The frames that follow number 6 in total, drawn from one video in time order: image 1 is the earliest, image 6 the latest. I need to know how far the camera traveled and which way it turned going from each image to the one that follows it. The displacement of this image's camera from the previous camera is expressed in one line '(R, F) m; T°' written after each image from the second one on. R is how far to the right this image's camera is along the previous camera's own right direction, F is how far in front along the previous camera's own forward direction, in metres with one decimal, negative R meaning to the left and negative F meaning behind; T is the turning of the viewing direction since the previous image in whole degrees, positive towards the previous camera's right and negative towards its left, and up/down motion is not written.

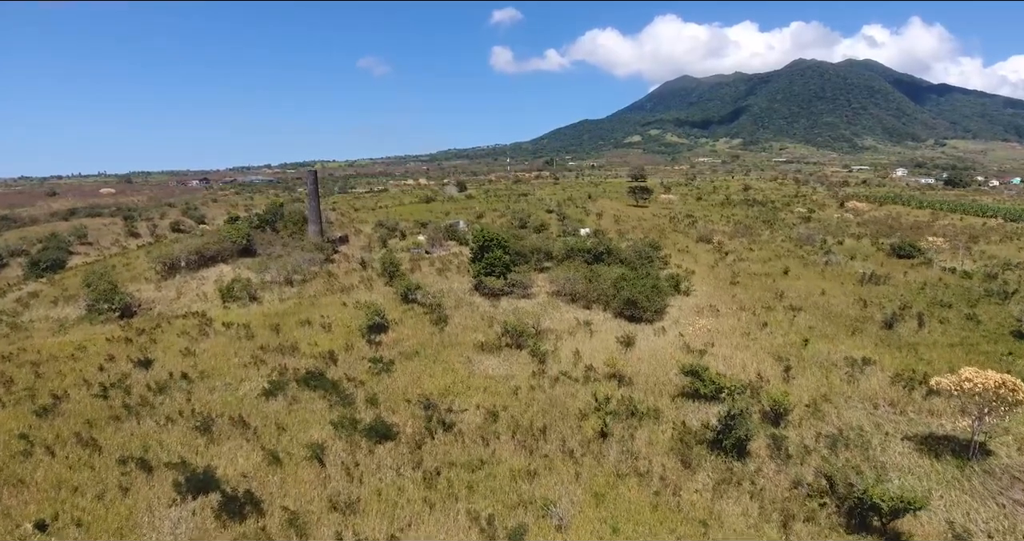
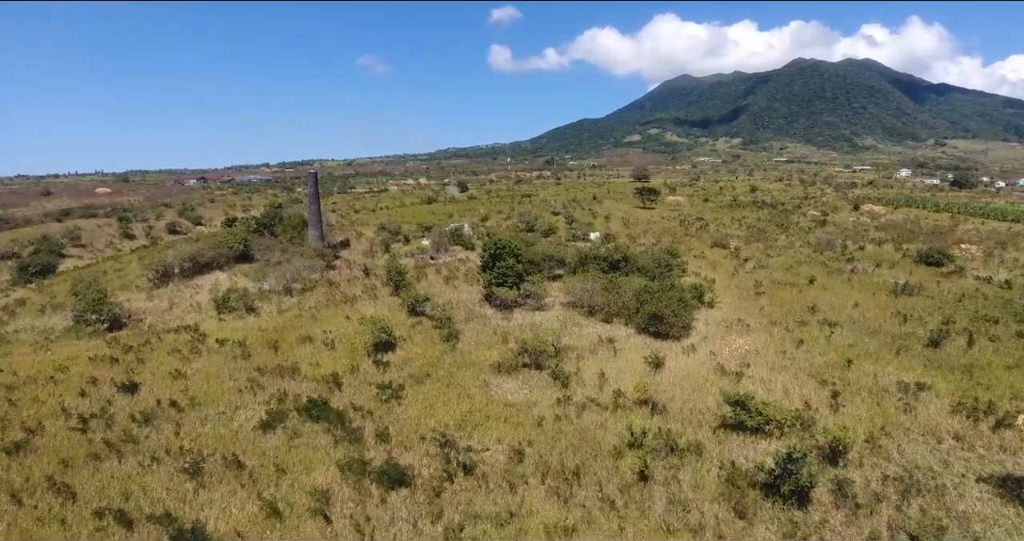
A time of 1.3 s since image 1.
(-0.6, +1.4) m; 0°
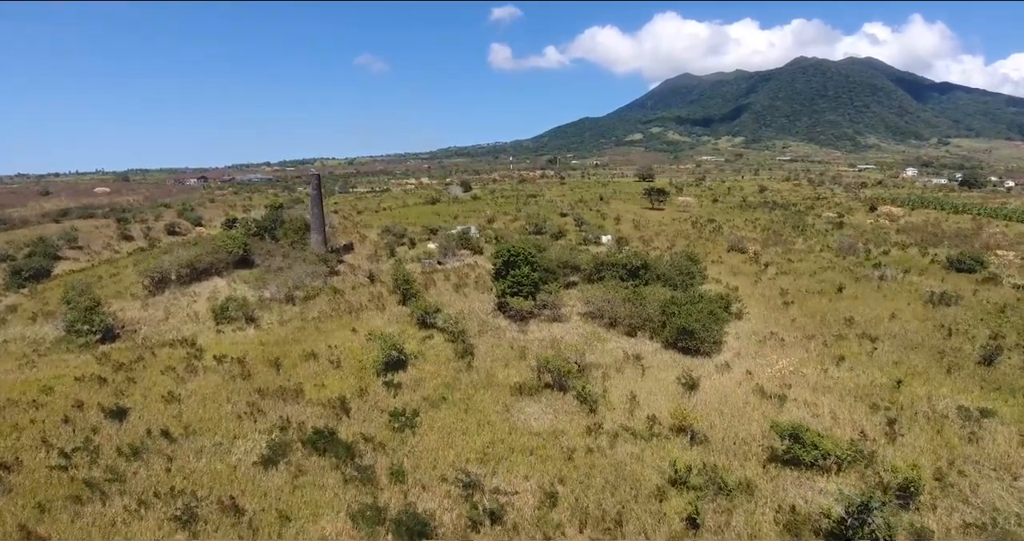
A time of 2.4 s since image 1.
(-0.6, +1.3) m; 0°
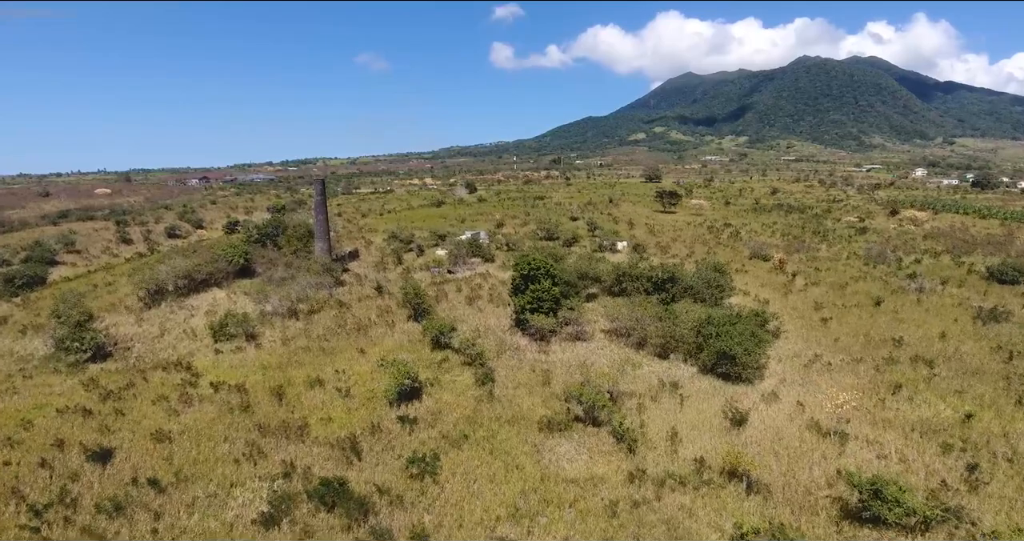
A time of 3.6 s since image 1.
(-0.6, +1.5) m; 0°
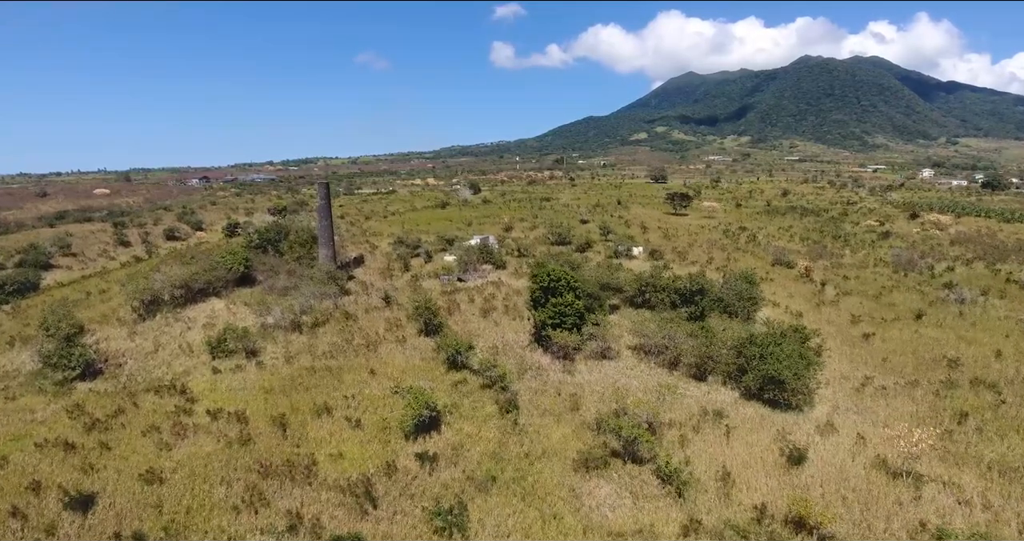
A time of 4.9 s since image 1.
(-0.7, +1.4) m; 0°
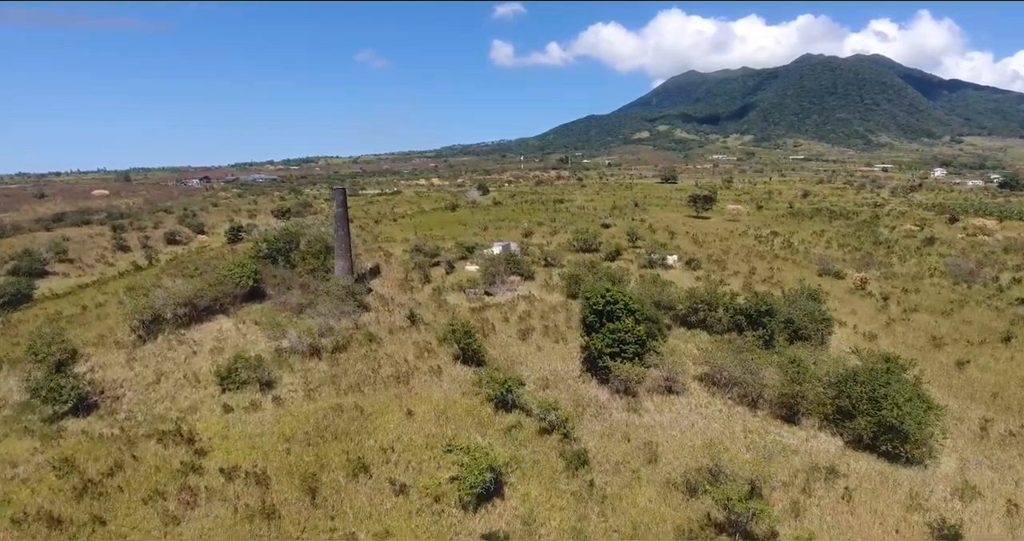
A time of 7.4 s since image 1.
(-1.5, +2.3) m; 0°
